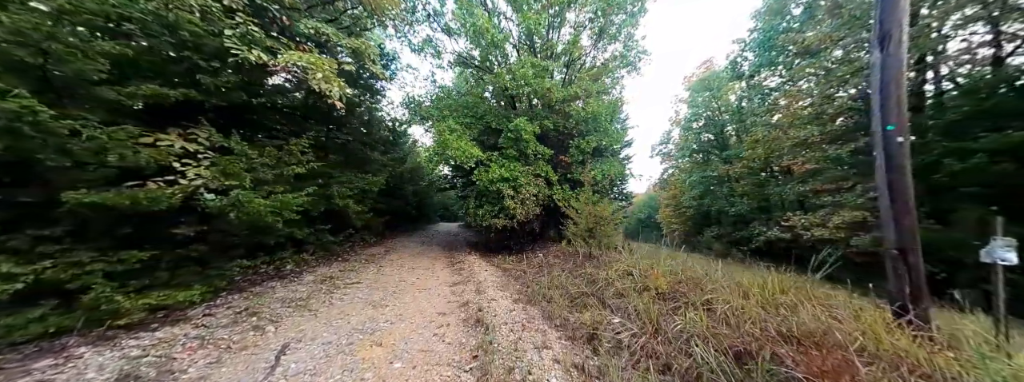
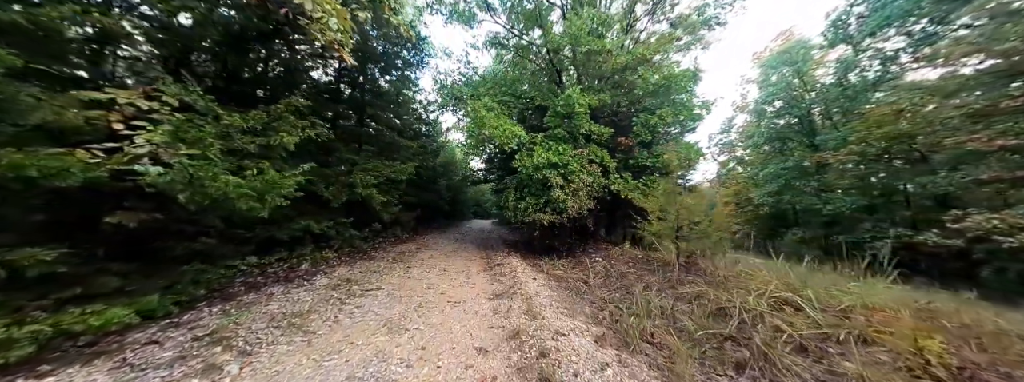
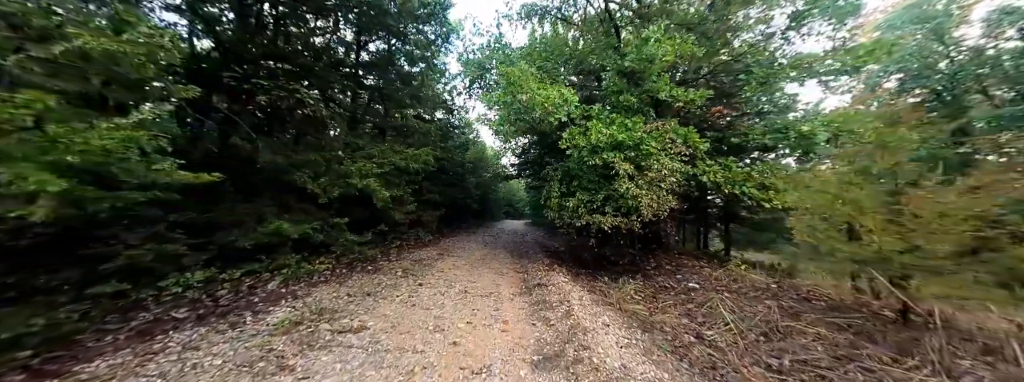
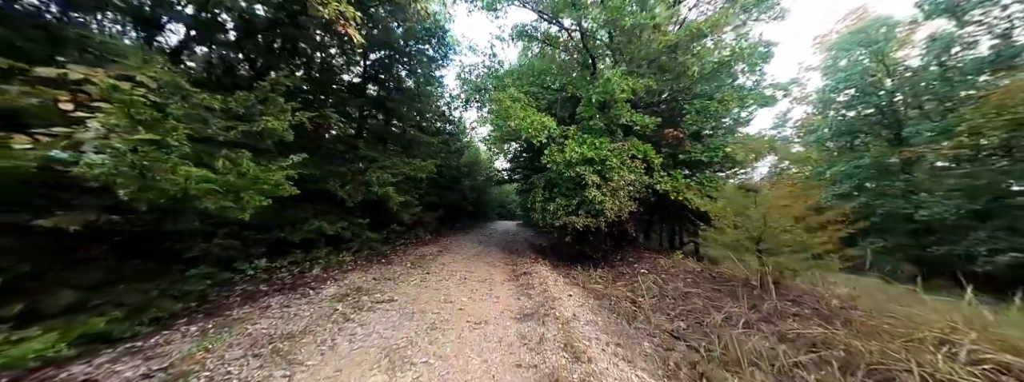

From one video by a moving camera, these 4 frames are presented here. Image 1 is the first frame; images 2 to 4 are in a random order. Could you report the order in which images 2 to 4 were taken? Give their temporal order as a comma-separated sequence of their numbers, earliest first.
2, 4, 3
